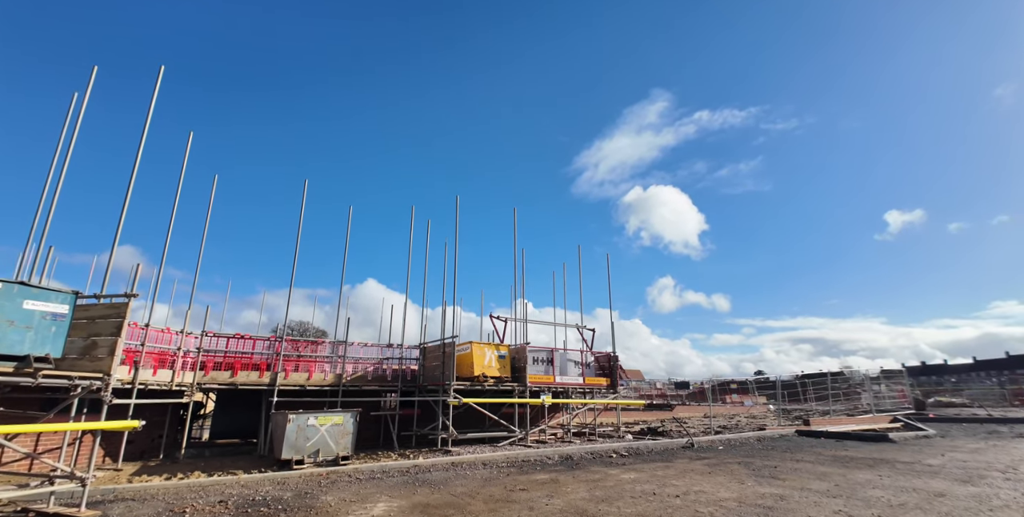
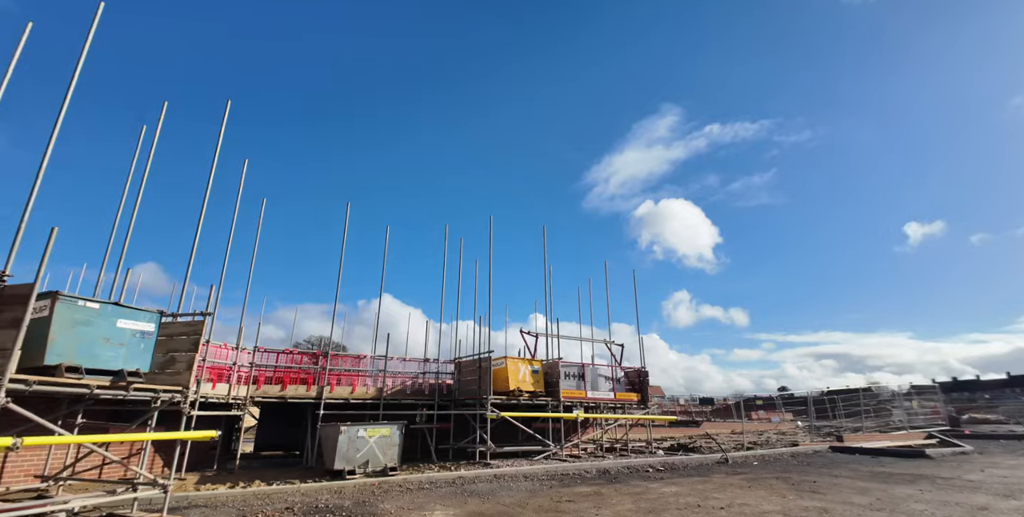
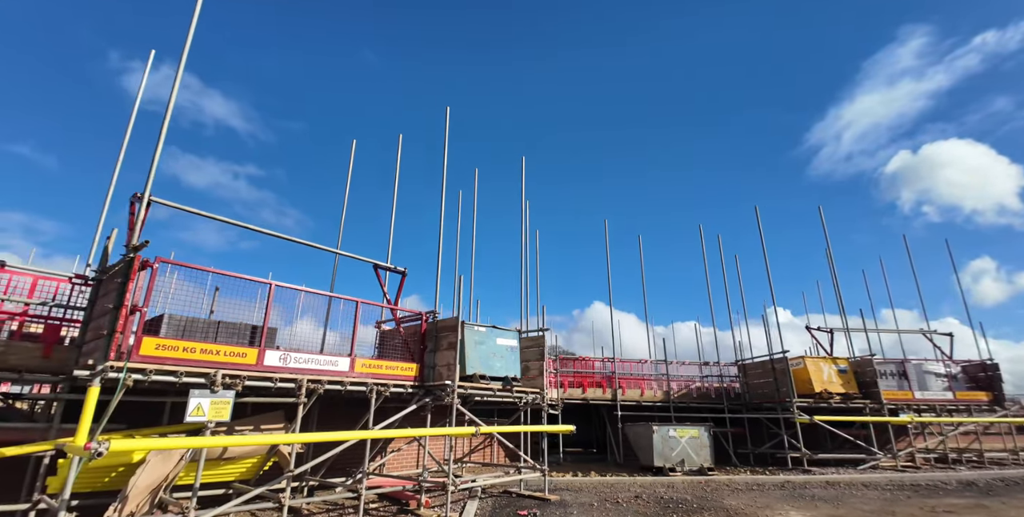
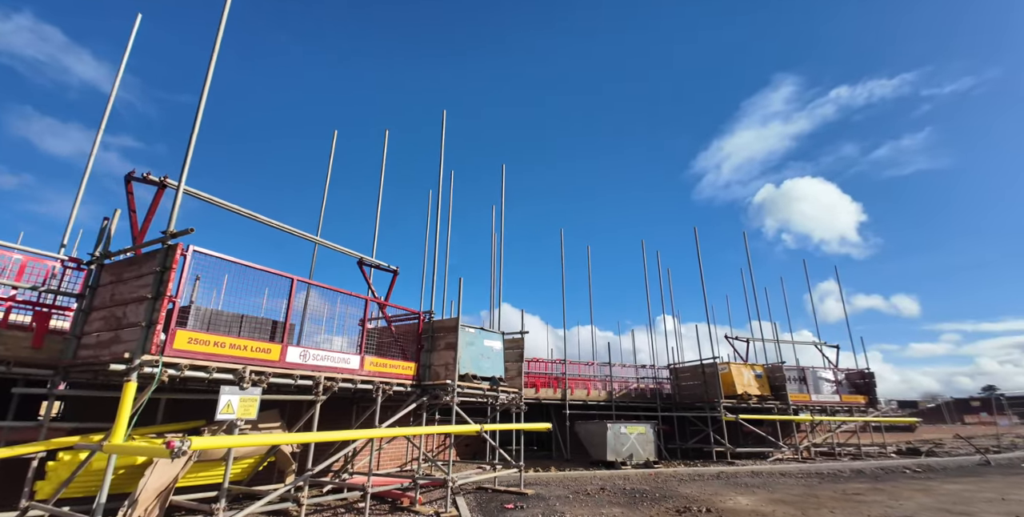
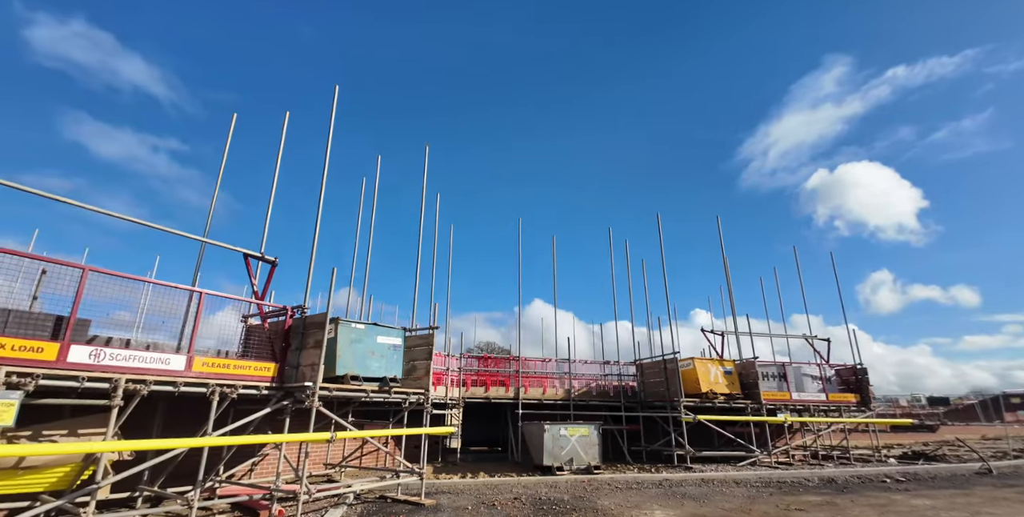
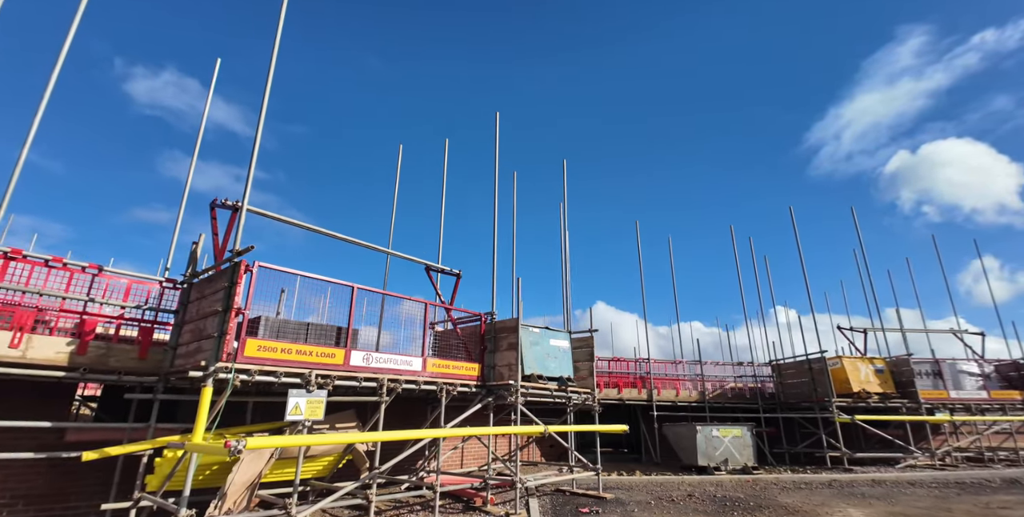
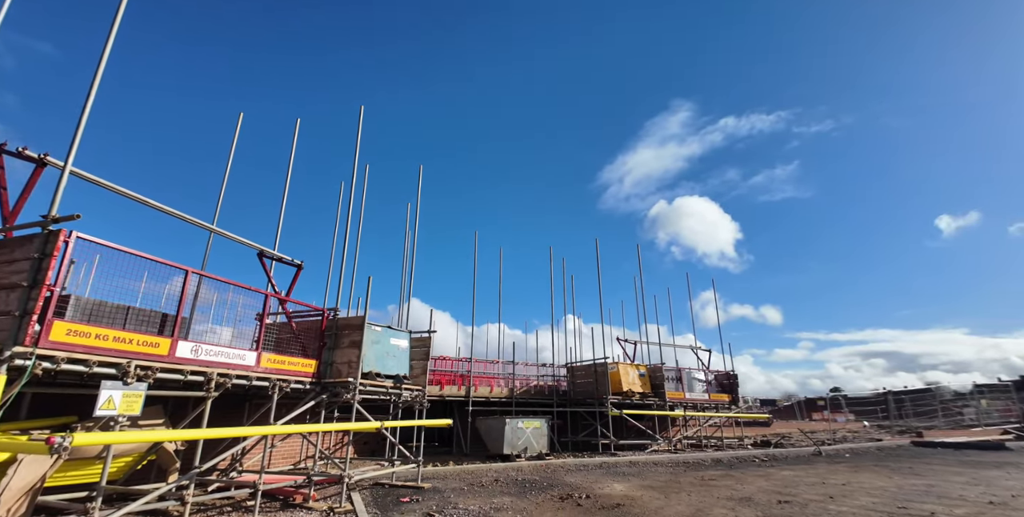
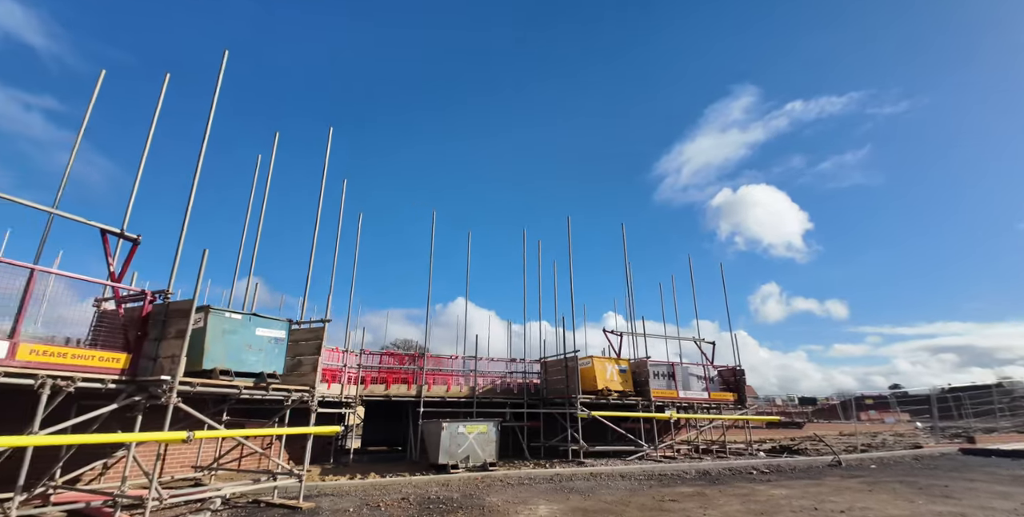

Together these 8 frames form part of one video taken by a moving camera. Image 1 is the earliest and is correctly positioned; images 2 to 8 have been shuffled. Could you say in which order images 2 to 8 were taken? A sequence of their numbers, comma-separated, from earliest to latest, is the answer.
2, 8, 5, 3, 6, 4, 7
